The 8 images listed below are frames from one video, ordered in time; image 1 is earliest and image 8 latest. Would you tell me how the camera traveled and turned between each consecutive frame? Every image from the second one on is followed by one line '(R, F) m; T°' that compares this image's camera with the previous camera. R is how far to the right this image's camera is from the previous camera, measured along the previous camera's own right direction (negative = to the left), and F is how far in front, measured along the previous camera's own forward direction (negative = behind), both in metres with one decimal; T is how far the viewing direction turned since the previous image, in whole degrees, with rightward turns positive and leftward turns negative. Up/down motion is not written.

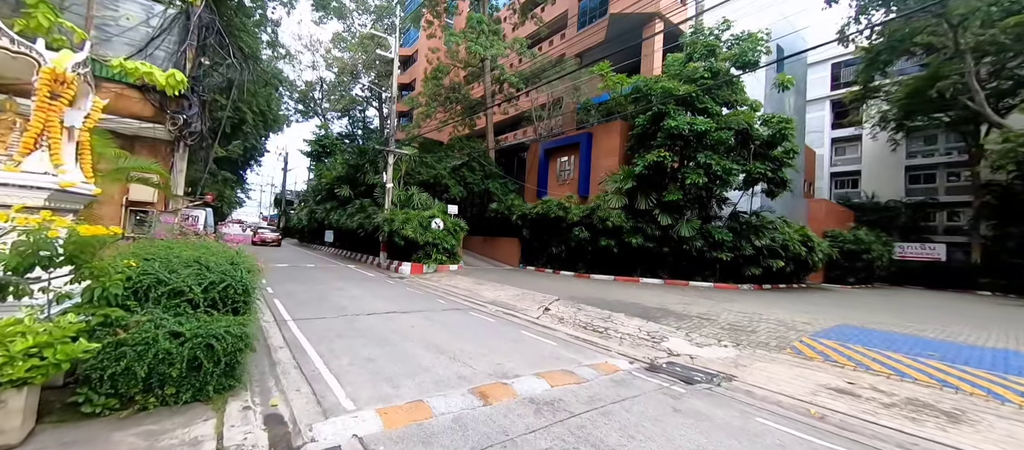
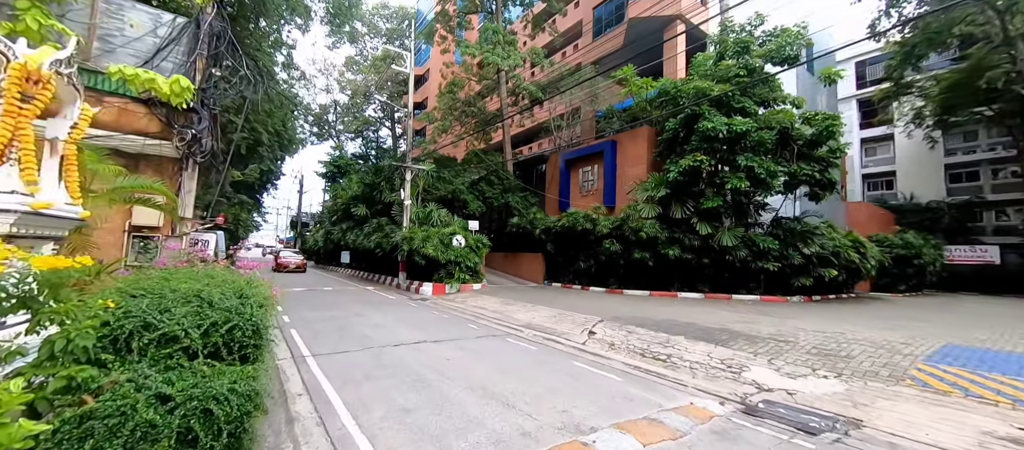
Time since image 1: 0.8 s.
(-0.6, +0.8) m; -2°
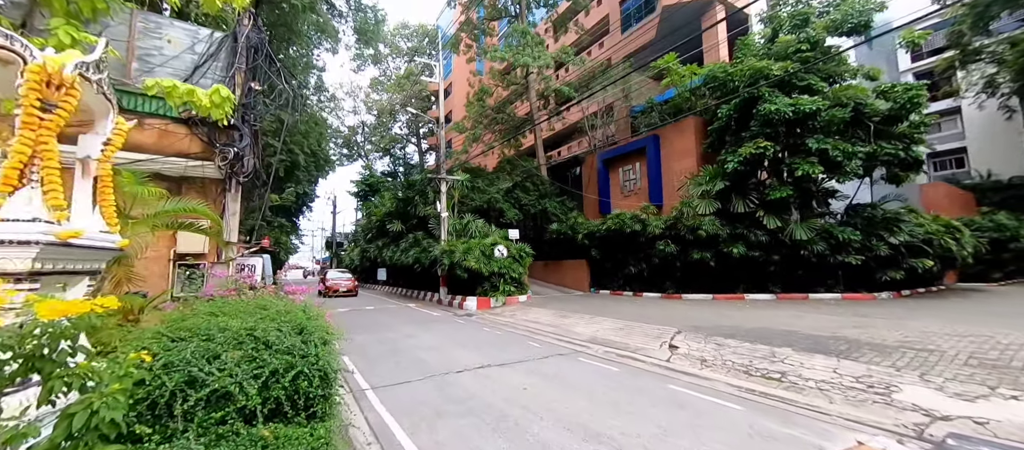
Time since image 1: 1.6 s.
(-0.7, +0.7) m; -4°
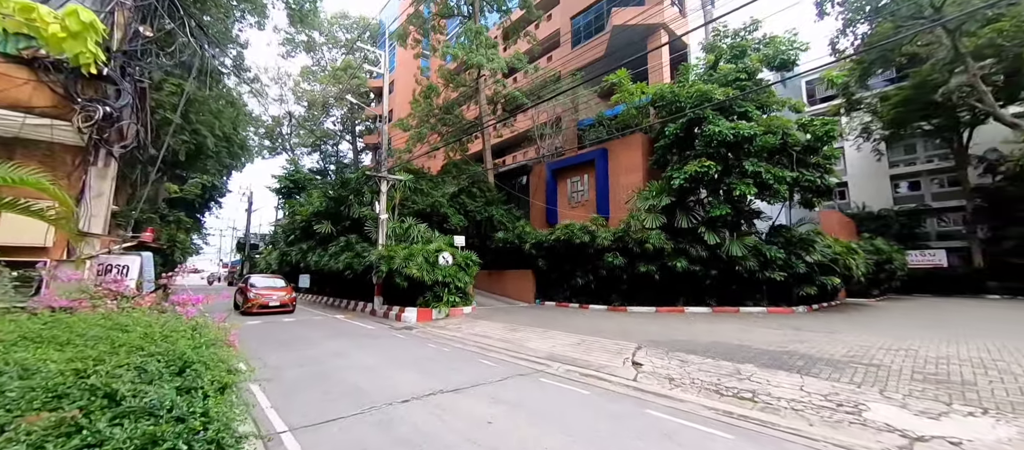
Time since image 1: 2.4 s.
(-0.4, +0.8) m; +10°
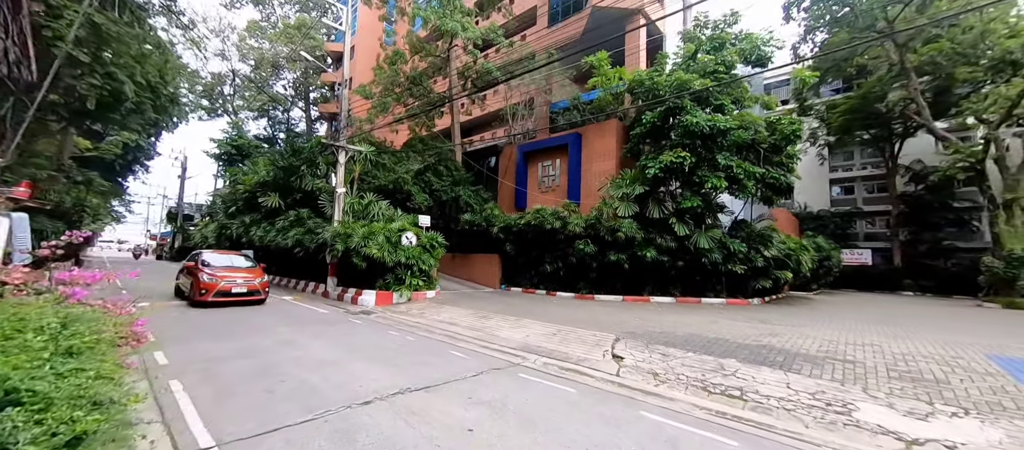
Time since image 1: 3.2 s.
(-0.3, +0.6) m; +6°
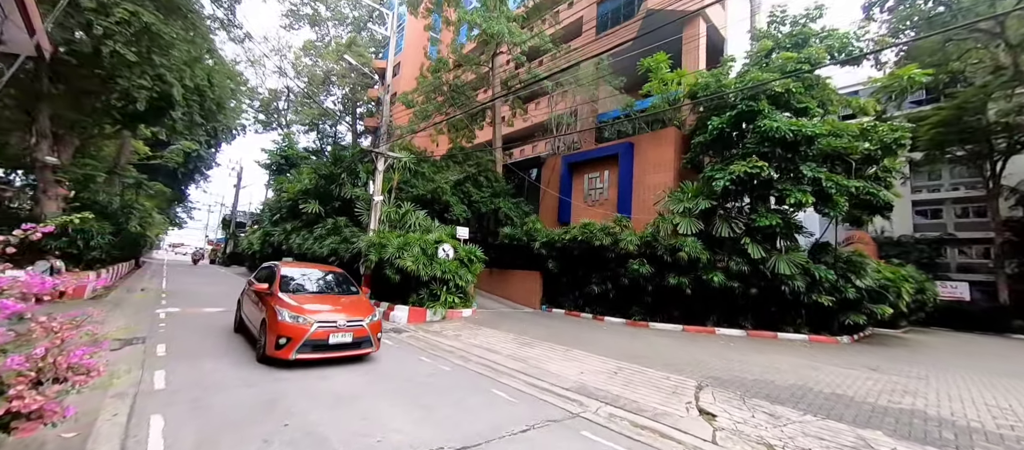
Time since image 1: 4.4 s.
(-0.4, +1.1) m; -5°
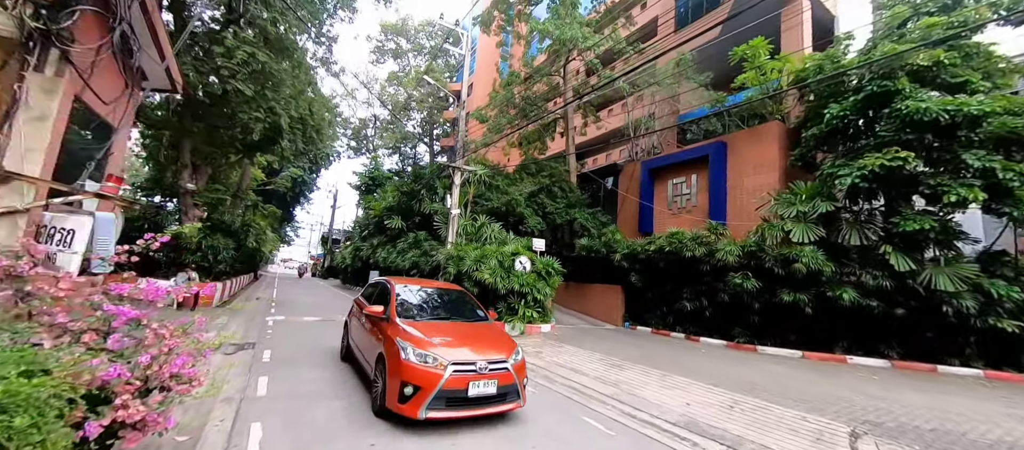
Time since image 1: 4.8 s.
(-0.3, +0.4) m; -11°
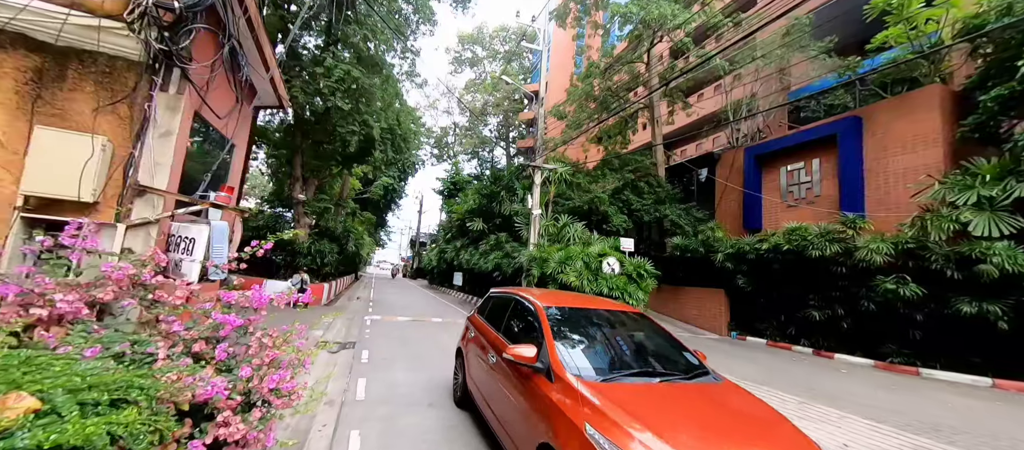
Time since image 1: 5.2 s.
(-0.2, +0.4) m; -12°
